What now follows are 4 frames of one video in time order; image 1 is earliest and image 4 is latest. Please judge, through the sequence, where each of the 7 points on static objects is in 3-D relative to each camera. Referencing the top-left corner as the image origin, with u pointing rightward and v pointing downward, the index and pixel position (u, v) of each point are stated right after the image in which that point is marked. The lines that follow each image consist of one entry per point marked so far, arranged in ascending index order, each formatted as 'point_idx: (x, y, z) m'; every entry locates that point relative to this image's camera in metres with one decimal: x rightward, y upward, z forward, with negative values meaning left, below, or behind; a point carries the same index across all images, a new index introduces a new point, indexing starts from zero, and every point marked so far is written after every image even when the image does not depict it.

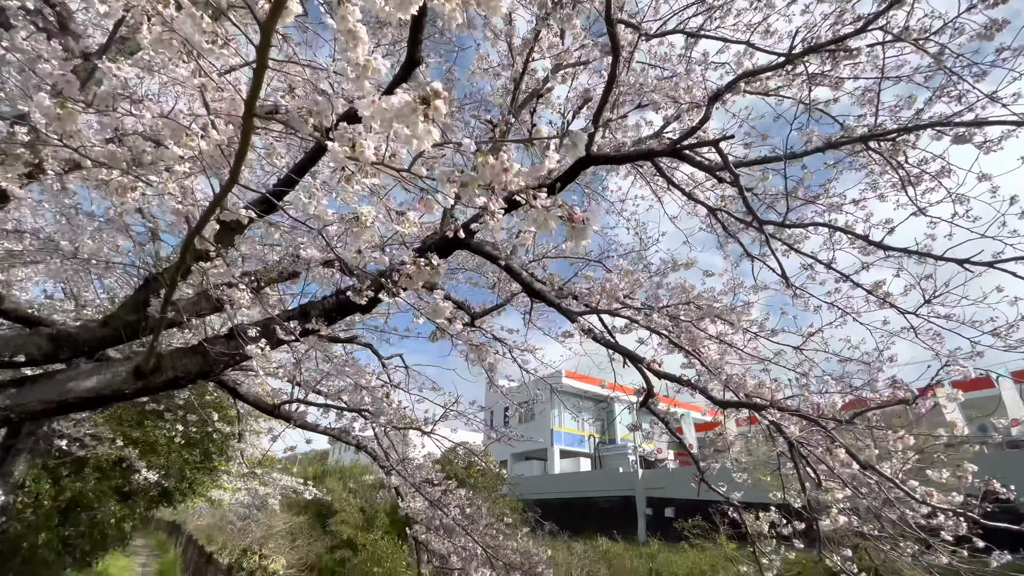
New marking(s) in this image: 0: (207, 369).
0: (-1.9, -0.5, +2.9) m
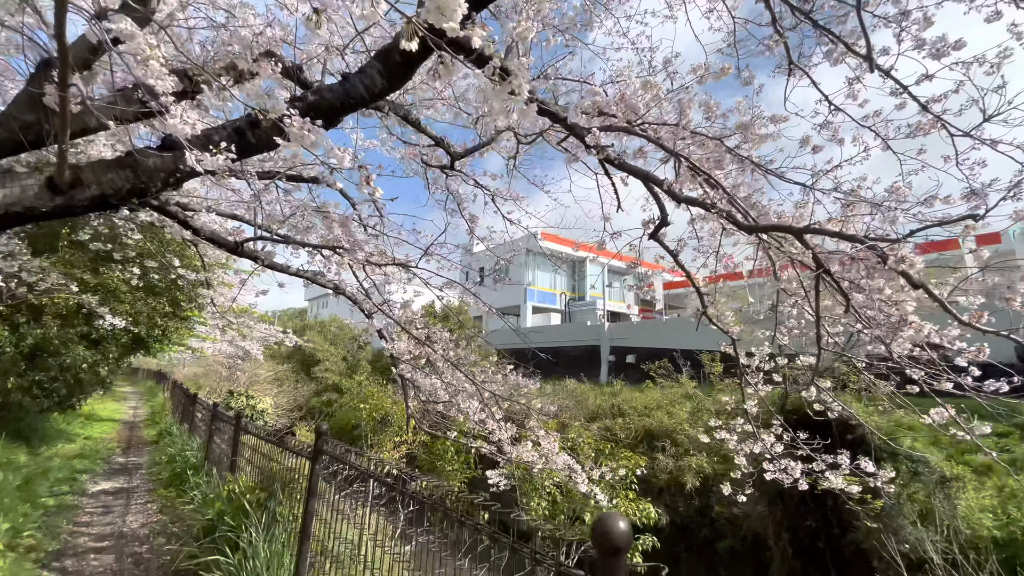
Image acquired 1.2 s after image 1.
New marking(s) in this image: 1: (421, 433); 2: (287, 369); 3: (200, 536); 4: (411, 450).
0: (-1.9, +0.5, +2.4) m
1: (-1.1, -1.8, +5.8) m
2: (-7.4, -2.7, +15.7) m
3: (-2.4, -1.9, +3.5) m
4: (-1.6, -2.6, +7.5) m
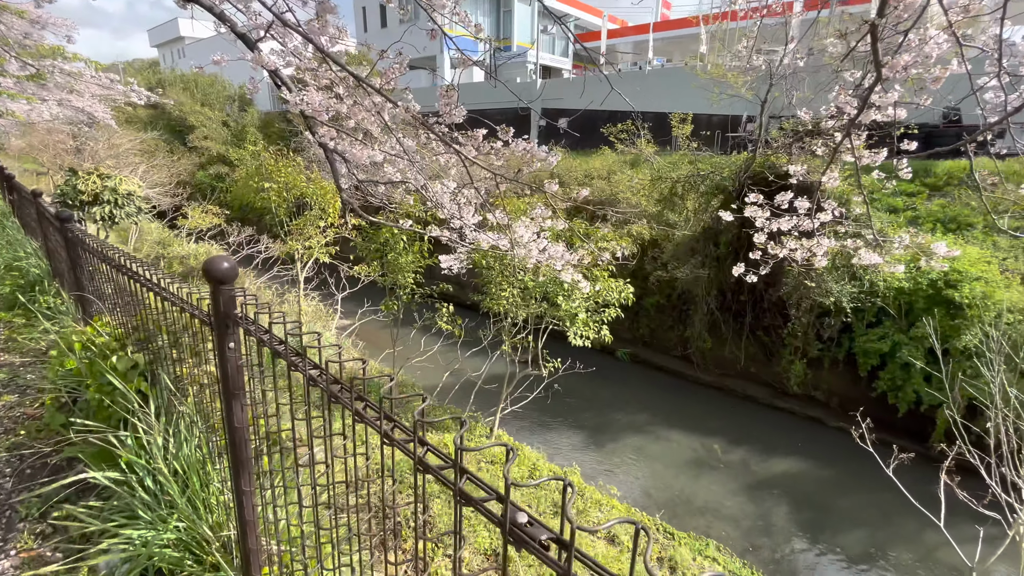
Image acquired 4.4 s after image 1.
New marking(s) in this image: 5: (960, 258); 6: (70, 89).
0: (-1.6, +1.1, +0.5) m
1: (-1.5, +0.7, +4.7) m
2: (-9.5, +4.0, +12.7) m
3: (-2.3, -0.6, +2.5) m
4: (-2.3, +0.7, +6.4) m
5: (+6.2, +0.4, +6.5) m
6: (-8.3, +3.7, +9.0) m
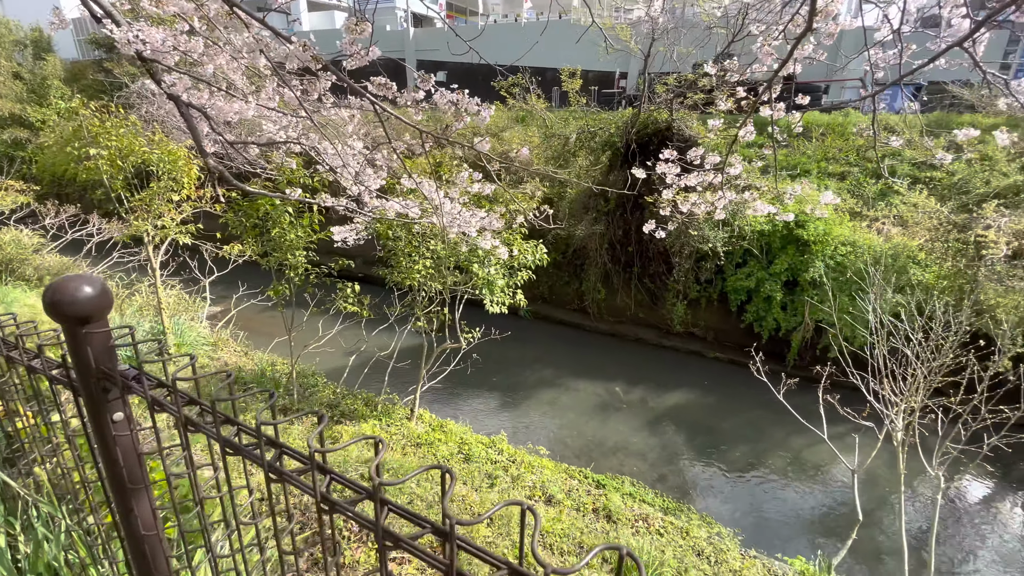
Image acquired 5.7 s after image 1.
0: (-1.5, +0.9, -0.2) m
1: (-2.4, +0.8, +3.9) m
2: (-12.3, +3.9, +9.6) m
3: (-2.6, -0.6, +1.8) m
4: (-3.6, +0.9, +5.5) m
5: (+4.7, +1.4, +7.5) m
6: (-10.2, +3.5, +6.3) m
